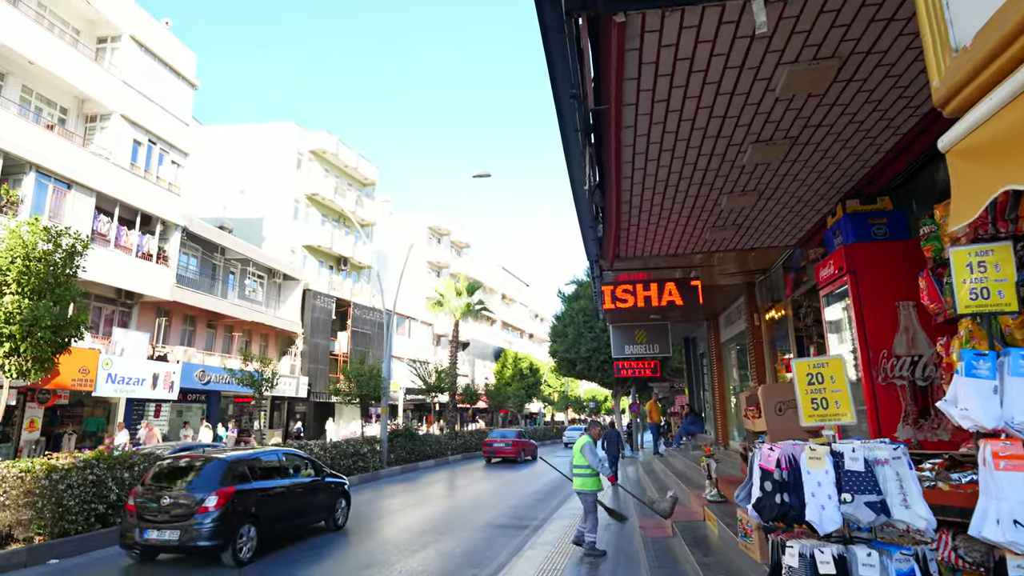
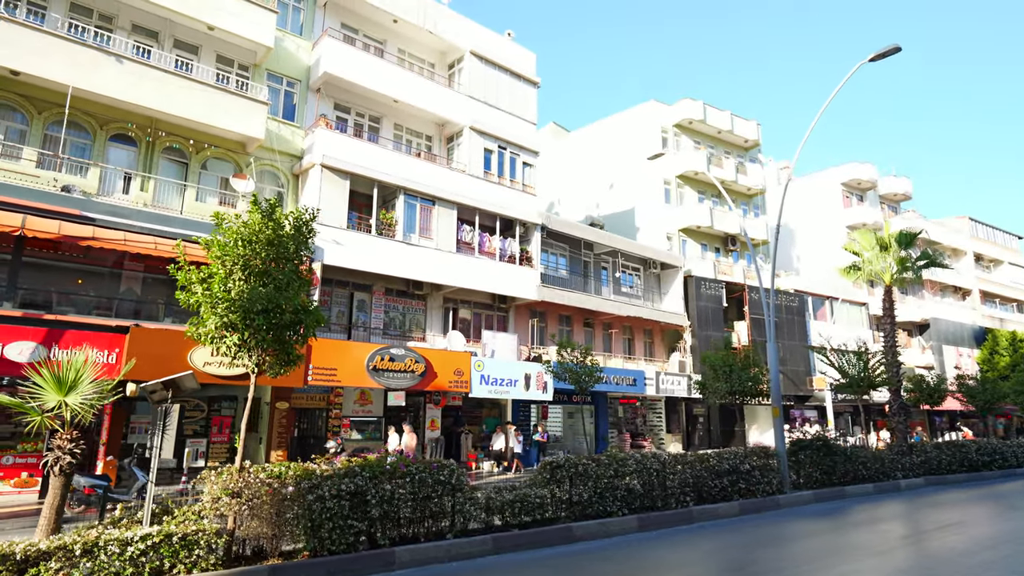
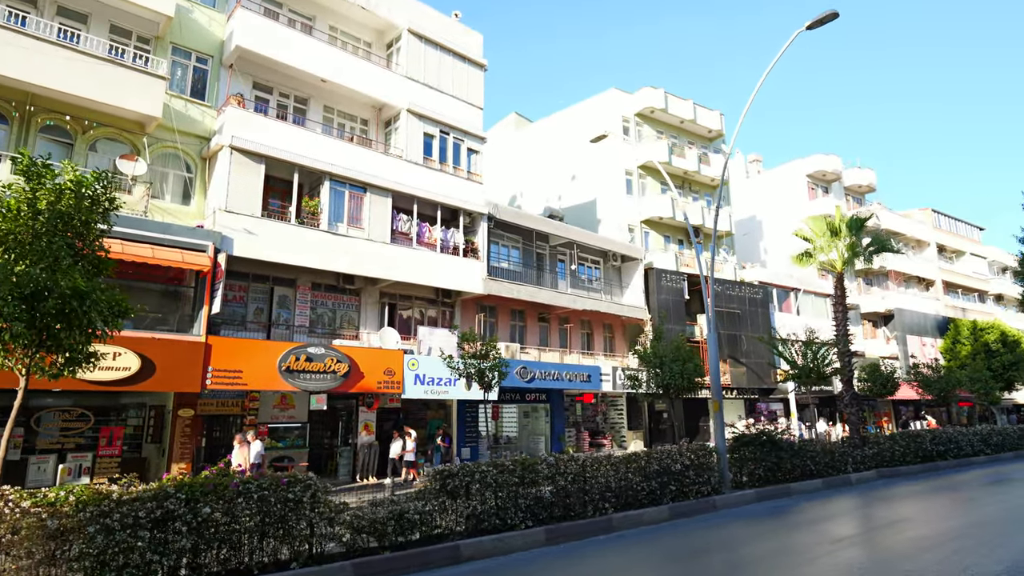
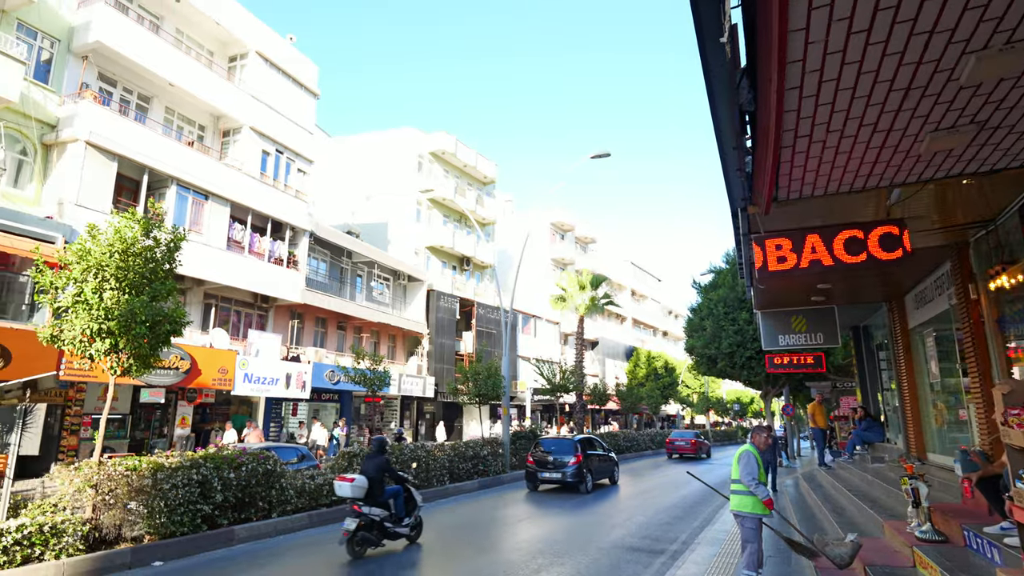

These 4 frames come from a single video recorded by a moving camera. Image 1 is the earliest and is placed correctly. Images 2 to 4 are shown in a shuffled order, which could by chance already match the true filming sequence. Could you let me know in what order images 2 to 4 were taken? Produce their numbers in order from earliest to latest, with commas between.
4, 2, 3
